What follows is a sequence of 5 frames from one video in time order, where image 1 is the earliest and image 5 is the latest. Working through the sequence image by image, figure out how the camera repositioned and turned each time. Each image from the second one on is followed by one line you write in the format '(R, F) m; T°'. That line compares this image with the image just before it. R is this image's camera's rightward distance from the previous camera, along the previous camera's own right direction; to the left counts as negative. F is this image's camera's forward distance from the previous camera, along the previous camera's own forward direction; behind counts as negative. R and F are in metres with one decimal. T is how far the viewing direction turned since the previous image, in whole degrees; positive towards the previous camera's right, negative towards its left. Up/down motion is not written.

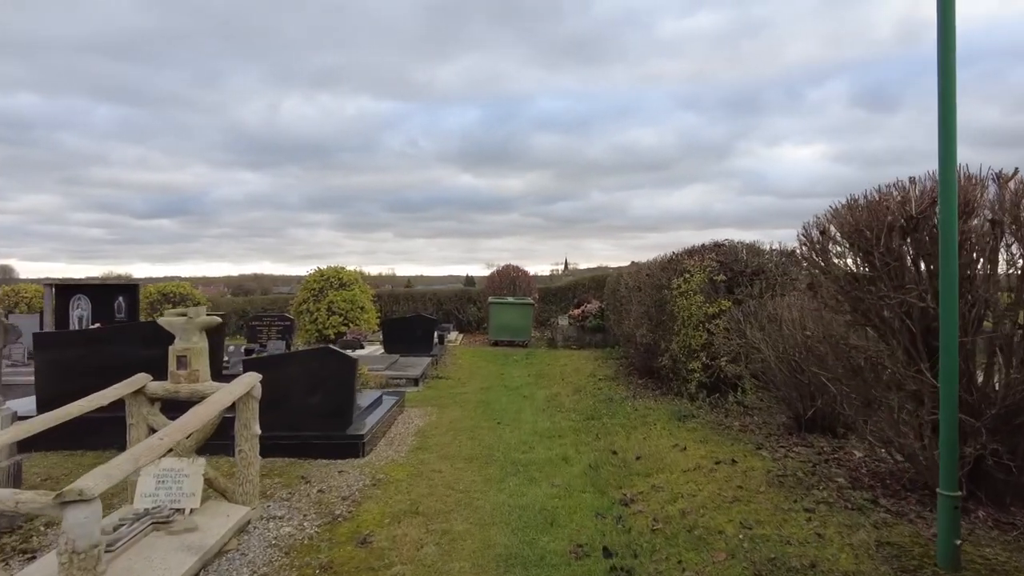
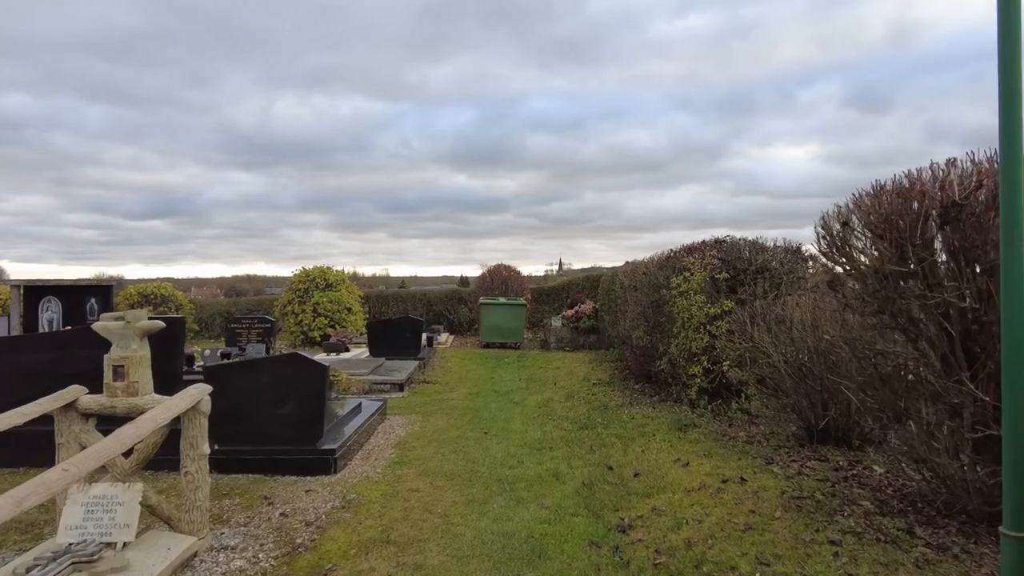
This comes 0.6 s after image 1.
(+0.1, +0.5) m; 0°
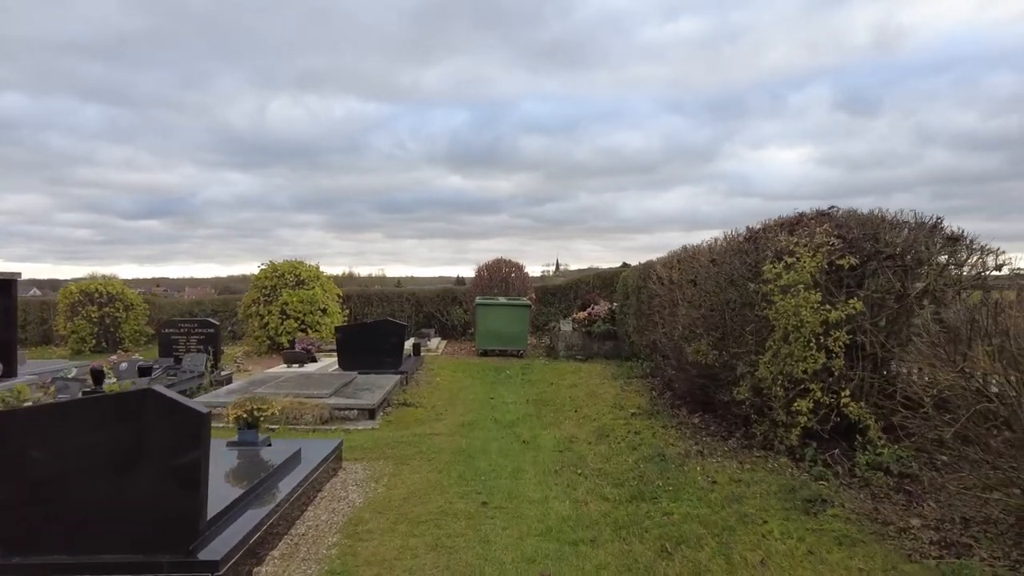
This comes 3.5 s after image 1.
(-0.1, +2.6) m; 0°
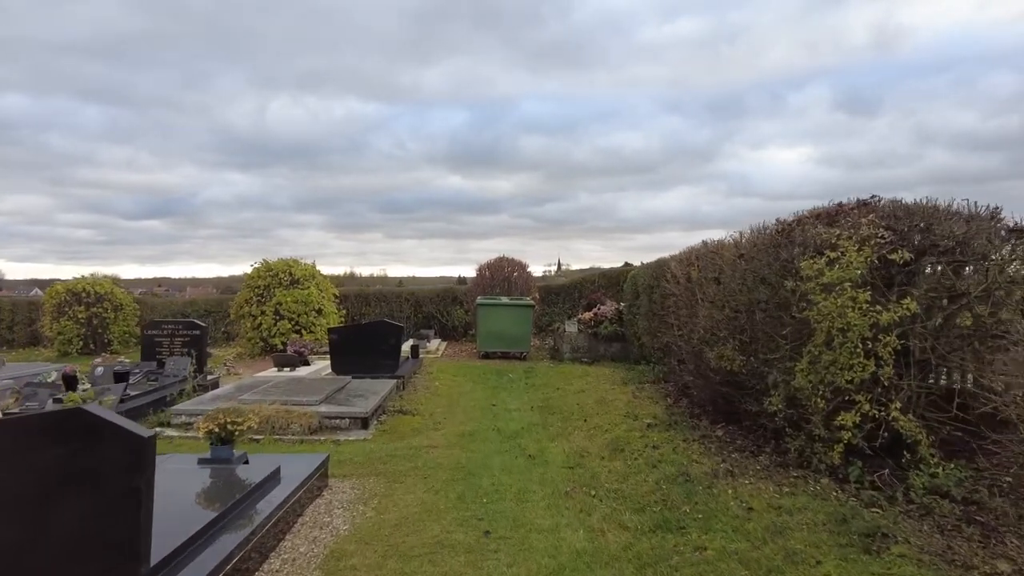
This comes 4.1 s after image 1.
(0.0, +0.6) m; 0°
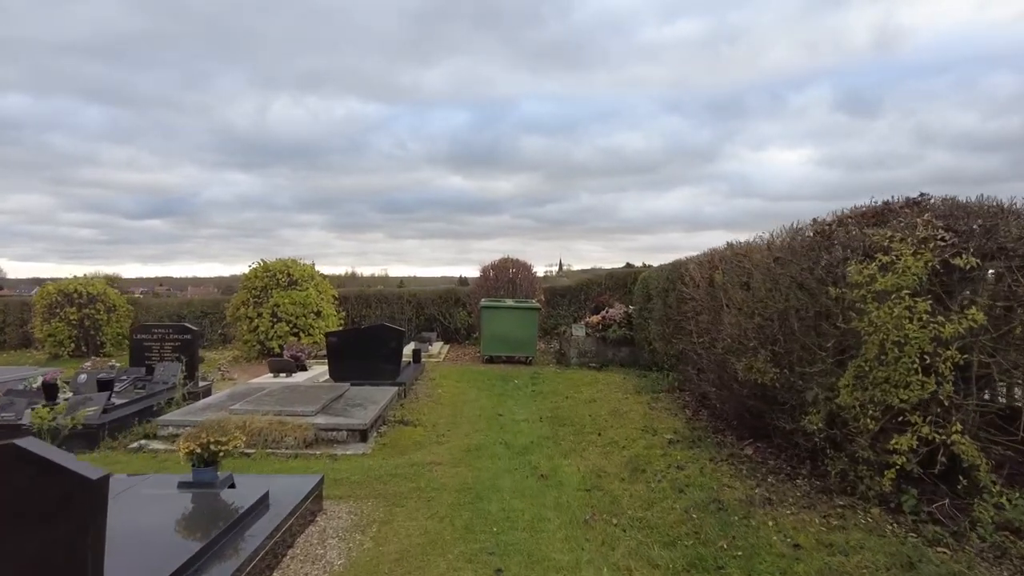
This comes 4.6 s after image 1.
(-0.1, +0.5) m; 0°
